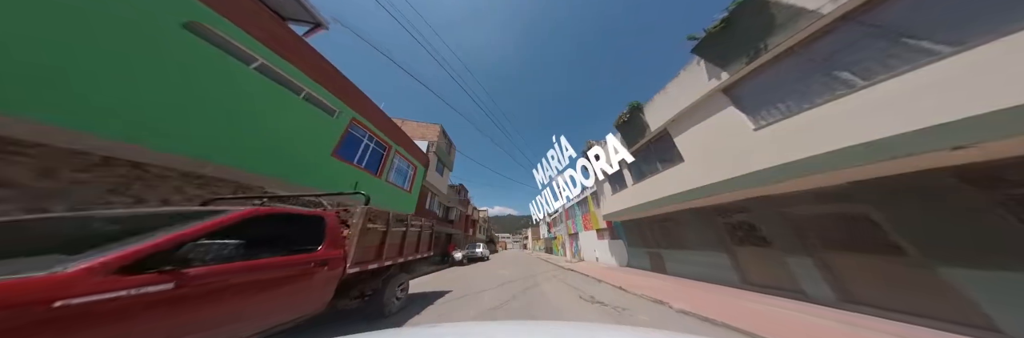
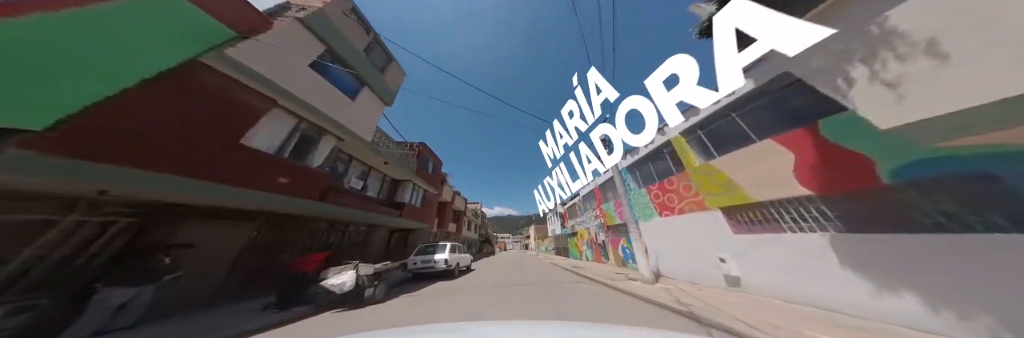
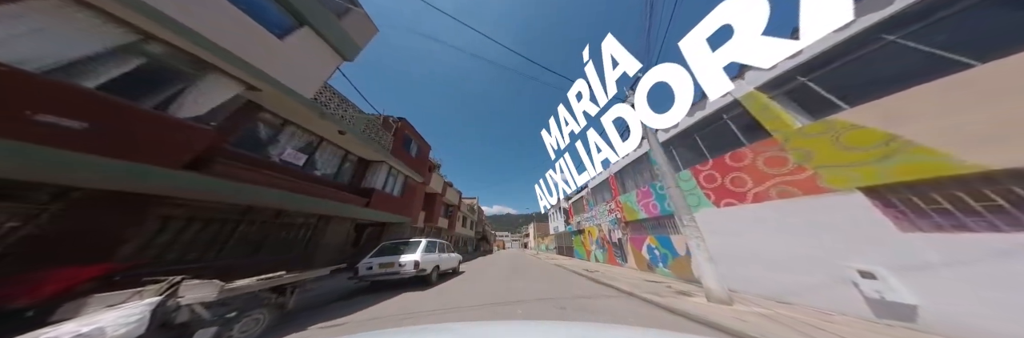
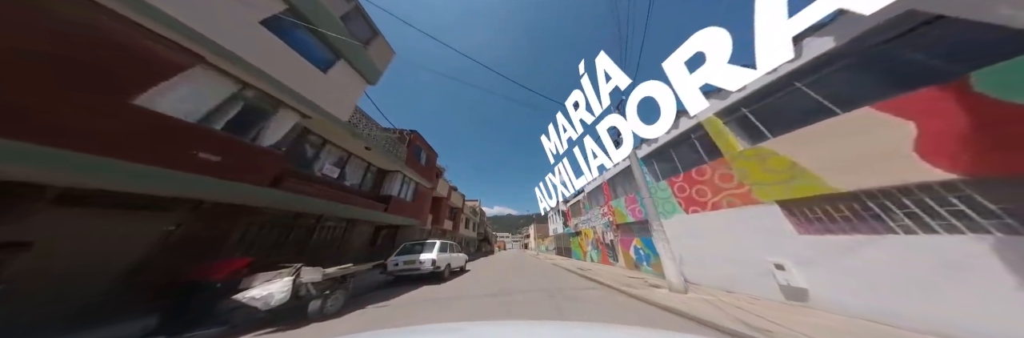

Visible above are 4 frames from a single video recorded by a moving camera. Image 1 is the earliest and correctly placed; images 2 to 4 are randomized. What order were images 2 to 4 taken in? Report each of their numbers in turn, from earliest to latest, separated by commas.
2, 4, 3
